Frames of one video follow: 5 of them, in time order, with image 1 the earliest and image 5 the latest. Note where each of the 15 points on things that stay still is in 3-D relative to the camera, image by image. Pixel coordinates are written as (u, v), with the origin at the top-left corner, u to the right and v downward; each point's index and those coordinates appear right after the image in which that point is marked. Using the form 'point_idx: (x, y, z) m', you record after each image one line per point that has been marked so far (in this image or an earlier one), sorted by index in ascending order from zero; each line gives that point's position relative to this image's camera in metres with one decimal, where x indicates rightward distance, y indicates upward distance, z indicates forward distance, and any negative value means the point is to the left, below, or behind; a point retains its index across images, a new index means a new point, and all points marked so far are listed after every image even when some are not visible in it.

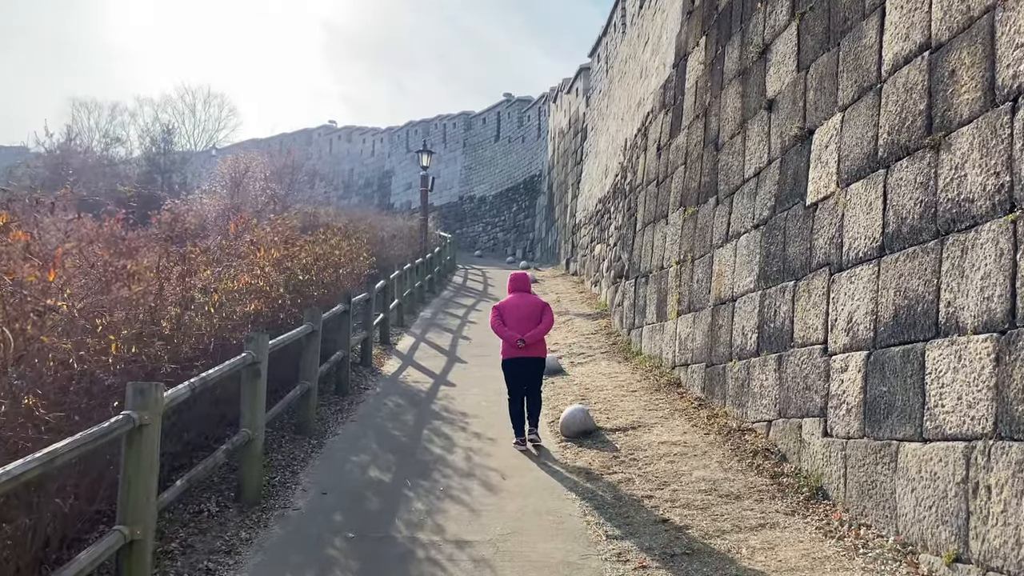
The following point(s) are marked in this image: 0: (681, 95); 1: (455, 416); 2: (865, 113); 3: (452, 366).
0: (+1.6, +1.8, +8.0) m
1: (-0.4, -0.9, +6.1) m
2: (+1.8, +0.9, +4.2) m
3: (-0.6, -0.8, +8.3) m
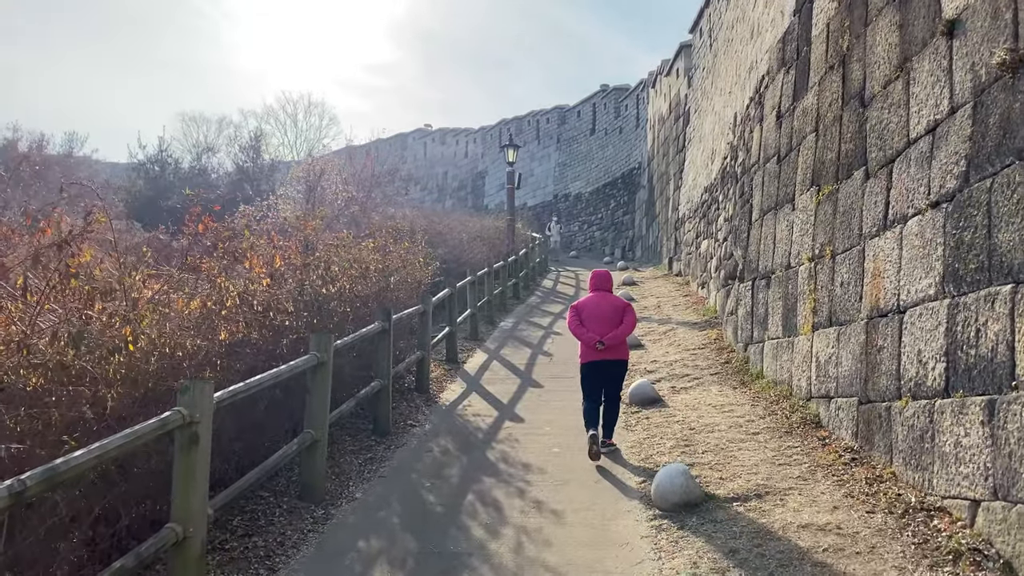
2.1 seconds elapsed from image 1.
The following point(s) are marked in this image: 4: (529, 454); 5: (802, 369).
0: (+2.2, +1.8, +6.3) m
1: (0.0, -1.0, +4.6) m
2: (+1.9, +0.8, +2.5) m
3: (+0.1, -0.8, +6.8) m
4: (+0.1, -1.0, +4.9) m
5: (+1.8, -0.5, +5.3) m
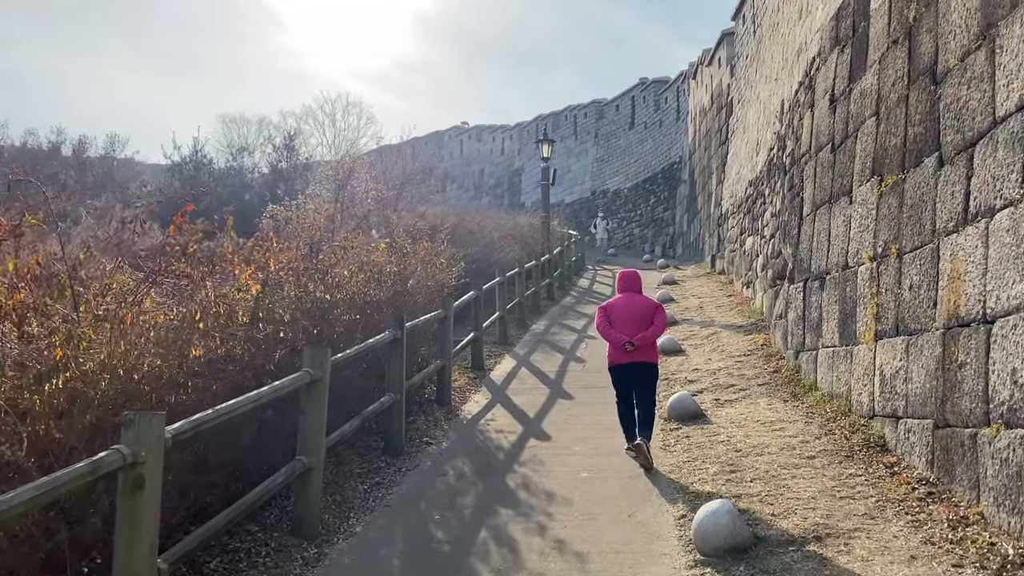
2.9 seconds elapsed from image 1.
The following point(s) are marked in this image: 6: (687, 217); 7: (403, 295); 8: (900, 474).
0: (+2.4, +1.8, +5.6) m
1: (+0.1, -1.0, +4.1) m
2: (+1.9, +0.8, +1.9) m
3: (+0.3, -0.9, +6.3) m
4: (+0.2, -1.0, +4.4) m
5: (+2.0, -0.5, +4.7) m
6: (+4.1, +1.6, +19.6) m
7: (-0.8, 0.0, +6.2) m
8: (+1.8, -0.9, +3.9) m
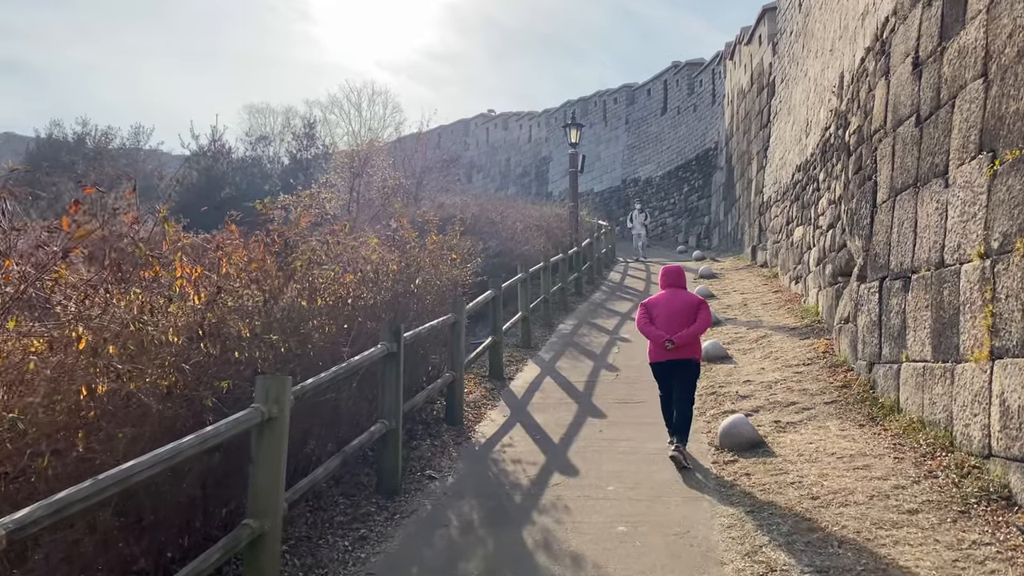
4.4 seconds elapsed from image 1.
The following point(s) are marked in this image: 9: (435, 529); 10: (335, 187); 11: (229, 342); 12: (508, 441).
0: (+2.5, +1.8, +4.6) m
1: (+0.2, -1.1, +3.2) m
2: (+1.8, +0.8, +0.9) m
3: (+0.4, -0.9, +5.4) m
4: (+0.3, -1.0, +3.5) m
5: (+2.0, -0.5, +3.7) m
6: (+4.7, +1.8, +18.5) m
7: (-0.6, 0.0, +5.3) m
8: (+1.8, -0.9, +2.9) m
9: (-0.3, -1.1, +3.7) m
10: (-2.9, +1.7, +14.1) m
11: (-1.0, -0.2, +3.2) m
12: (0.0, -0.9, +5.1) m
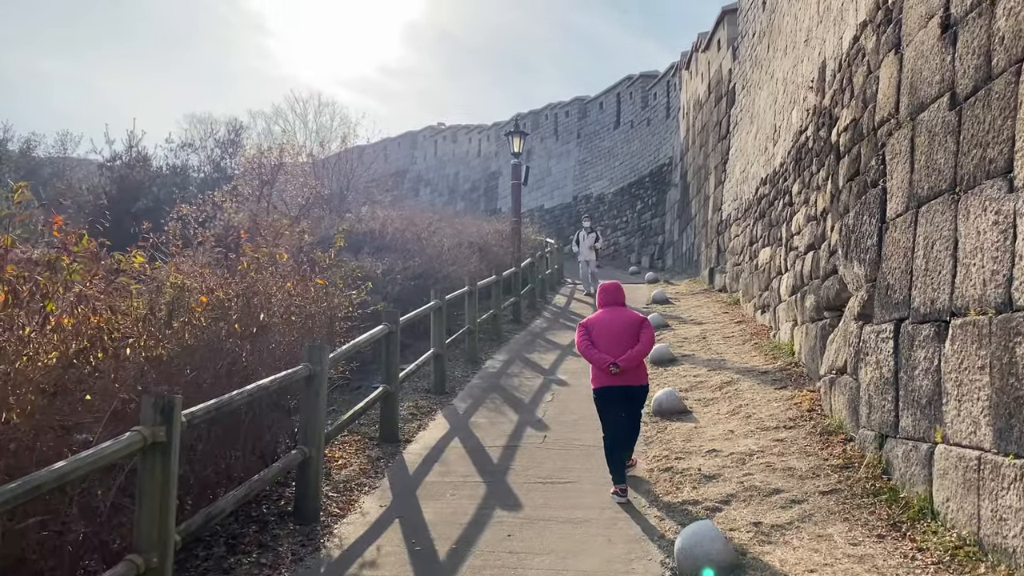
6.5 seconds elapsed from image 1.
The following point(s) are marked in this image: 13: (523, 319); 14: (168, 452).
0: (+2.0, +1.6, +3.2) m
1: (-0.3, -1.2, +1.6) m
2: (+1.5, +0.7, -0.6) m
3: (-0.1, -1.1, +3.8) m
4: (-0.2, -1.2, +1.9) m
5: (+1.6, -0.7, +2.3) m
6: (+3.4, +1.3, +17.2) m
7: (-1.2, -0.2, +3.7) m
8: (+1.4, -1.0, +1.4) m
9: (-0.8, -1.2, +2.1) m
10: (-3.9, +1.4, +12.4) m
11: (-1.5, -0.3, +1.6) m
12: (-0.6, -1.1, +3.5) m
13: (+0.2, -0.4, +10.6) m
14: (-1.1, -0.5, +2.6) m
